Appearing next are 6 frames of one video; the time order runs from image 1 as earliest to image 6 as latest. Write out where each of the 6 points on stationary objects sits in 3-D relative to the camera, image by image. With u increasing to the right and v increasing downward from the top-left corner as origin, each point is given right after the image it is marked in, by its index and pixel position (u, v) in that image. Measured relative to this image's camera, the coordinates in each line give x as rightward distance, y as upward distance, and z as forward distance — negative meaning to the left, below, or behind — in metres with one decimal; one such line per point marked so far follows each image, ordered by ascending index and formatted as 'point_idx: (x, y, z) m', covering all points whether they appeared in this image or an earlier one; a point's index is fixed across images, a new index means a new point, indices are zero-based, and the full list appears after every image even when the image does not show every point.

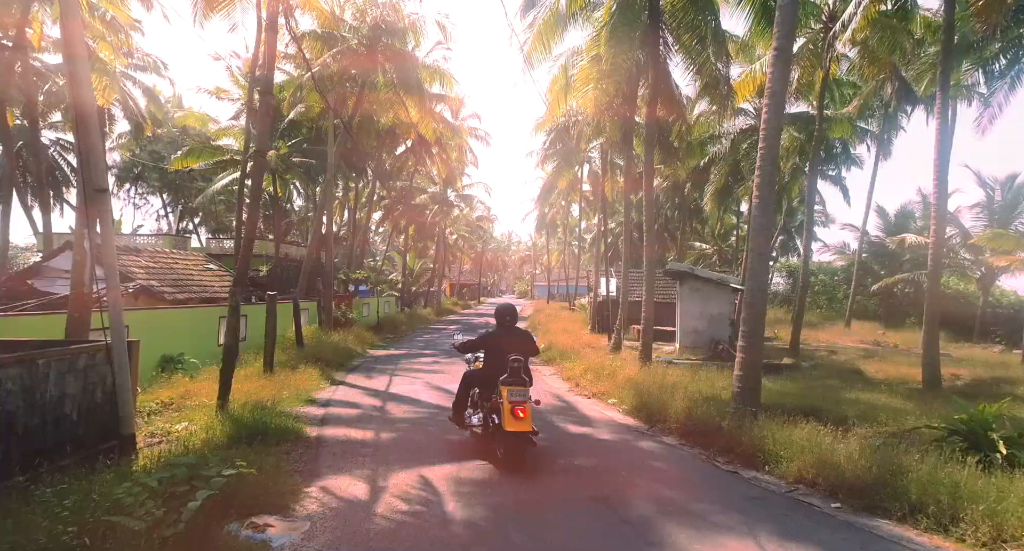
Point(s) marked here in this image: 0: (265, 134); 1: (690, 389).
0: (-5.3, +3.1, +12.6) m
1: (+2.5, -1.6, +8.2) m
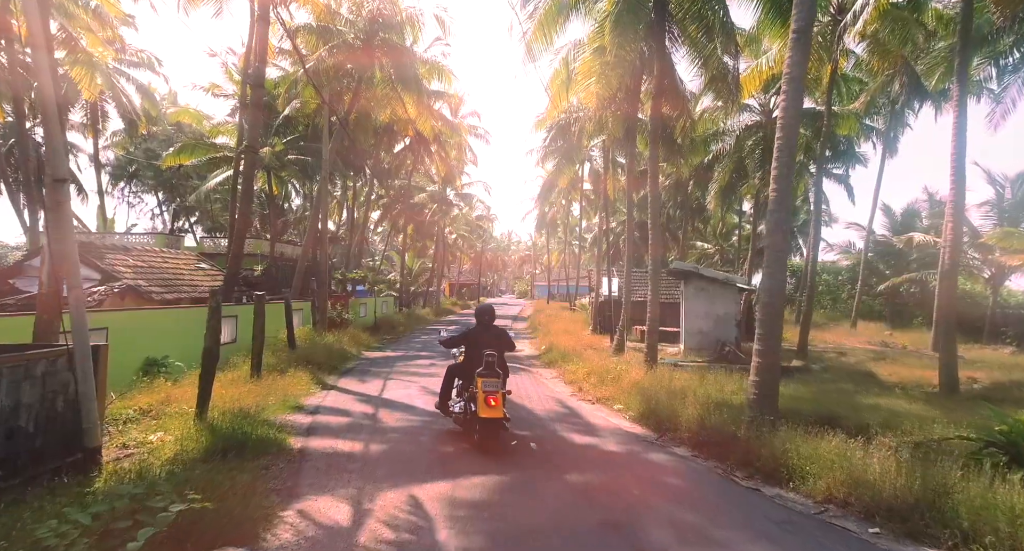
0: (-5.3, +3.1, +12.2) m
1: (+2.5, -1.6, +7.8) m
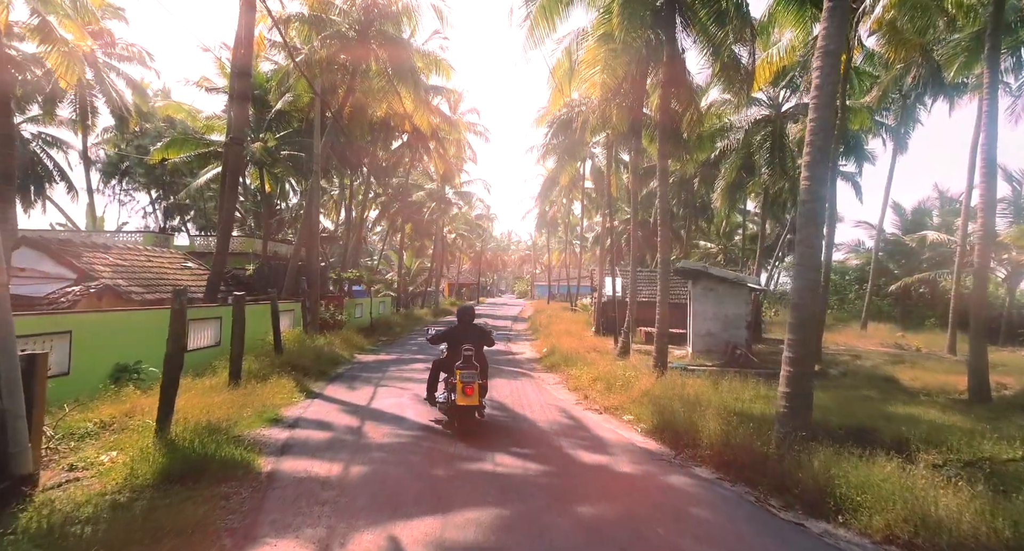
0: (-5.3, +3.1, +11.5) m
1: (+2.5, -1.6, +7.1) m
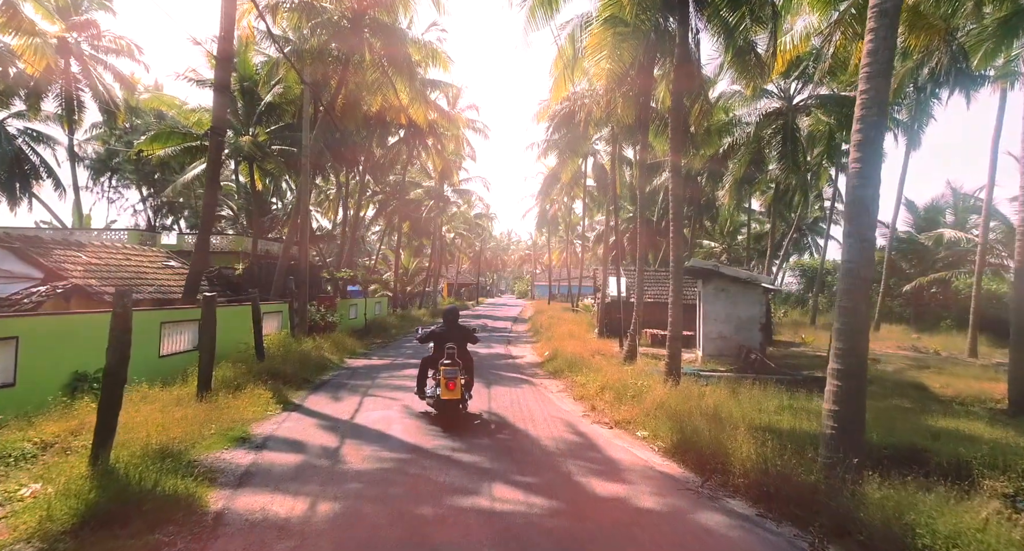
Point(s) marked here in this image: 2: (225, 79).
0: (-5.3, +3.1, +10.8) m
1: (+2.5, -1.6, +6.3) m
2: (-5.3, +3.7, +10.9) m
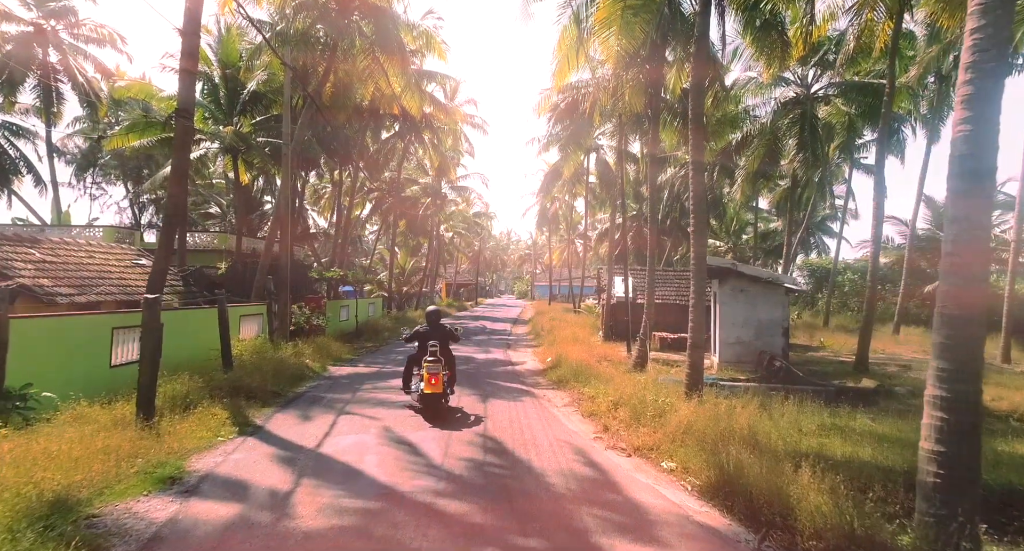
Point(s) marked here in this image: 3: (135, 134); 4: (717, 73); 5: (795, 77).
0: (-5.3, +3.1, +9.6) m
1: (+2.5, -1.6, +5.2) m
2: (-5.3, +3.7, +9.7) m
3: (-10.7, +4.0, +16.6) m
4: (+4.1, +4.2, +11.8) m
5: (+8.6, +6.0, +17.9) m
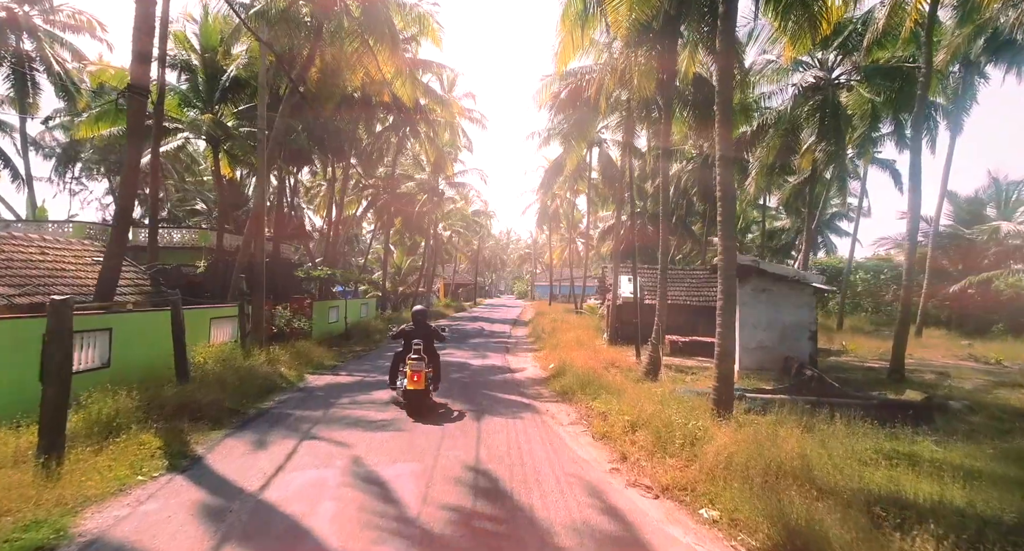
0: (-5.3, +3.2, +8.5) m
1: (+2.5, -1.5, +4.1) m
2: (-5.3, +3.7, +8.6) m
3: (-10.7, +4.0, +15.4) m
4: (+4.1, +4.2, +10.6) m
5: (+8.6, +6.0, +16.7) m
